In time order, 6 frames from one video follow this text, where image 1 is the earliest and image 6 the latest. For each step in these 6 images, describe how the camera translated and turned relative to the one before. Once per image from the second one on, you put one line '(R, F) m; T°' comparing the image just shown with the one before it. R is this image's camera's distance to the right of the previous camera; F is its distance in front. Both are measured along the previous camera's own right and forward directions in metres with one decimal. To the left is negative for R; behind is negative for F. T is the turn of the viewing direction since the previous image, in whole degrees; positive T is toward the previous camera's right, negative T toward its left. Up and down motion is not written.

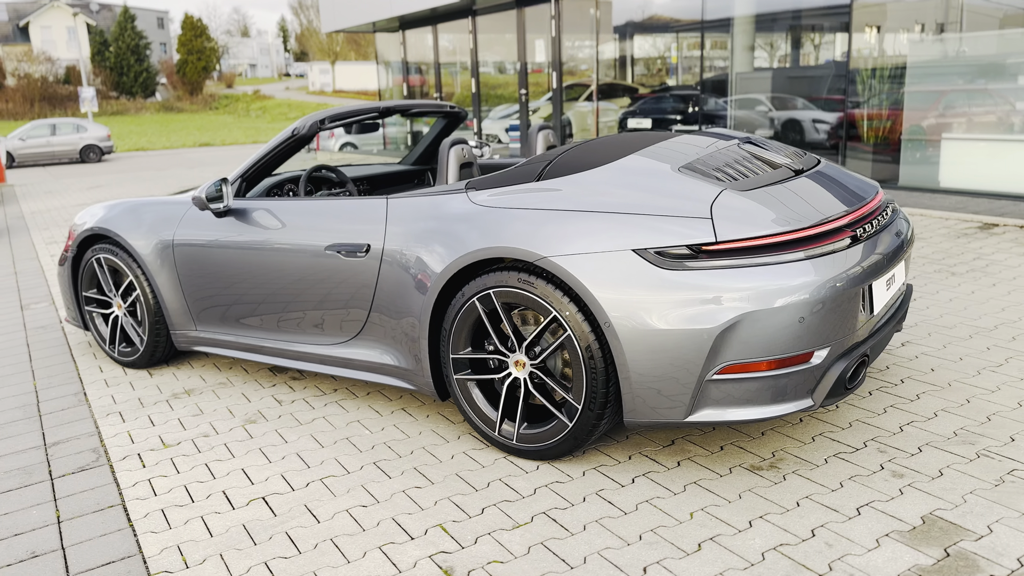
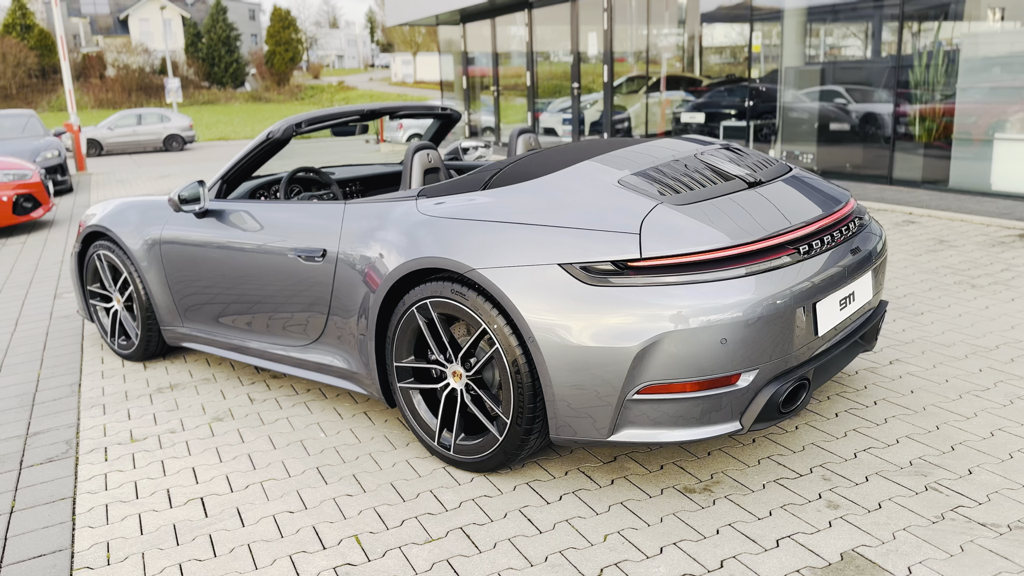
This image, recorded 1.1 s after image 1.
(+0.5, +0.1) m; -5°
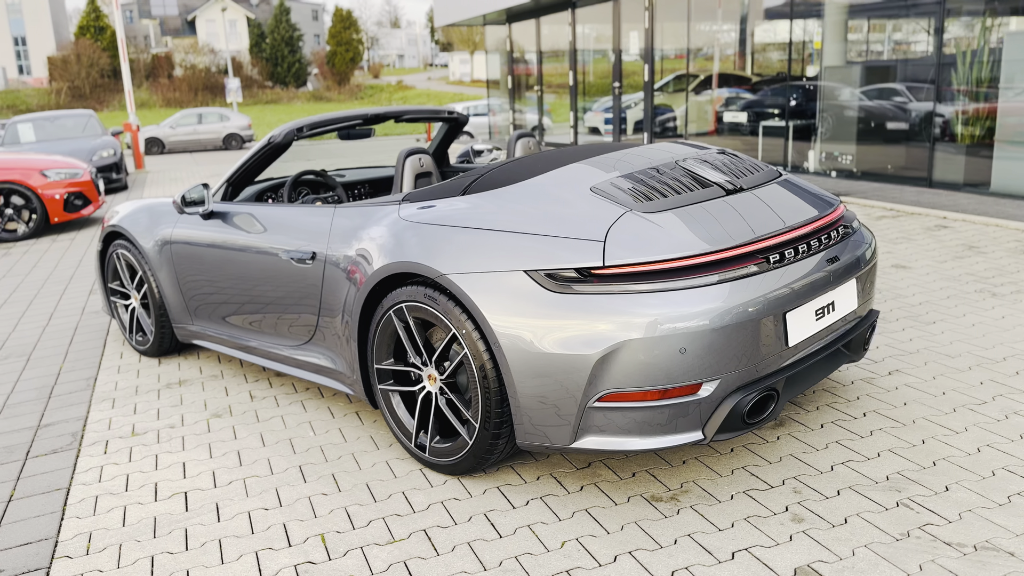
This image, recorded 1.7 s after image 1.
(+0.3, 0.0) m; -4°
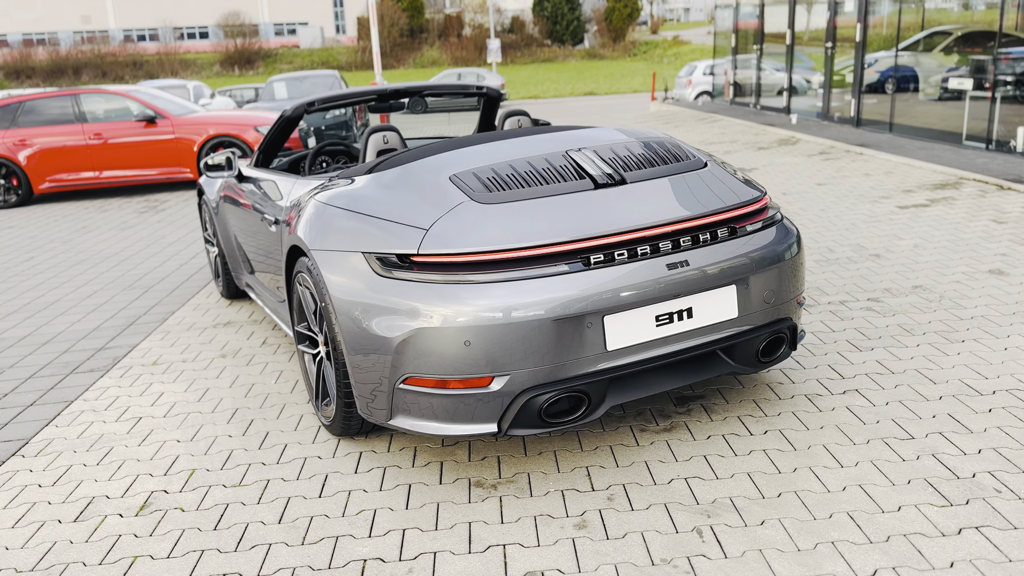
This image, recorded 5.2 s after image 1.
(+1.5, +0.2) m; -18°
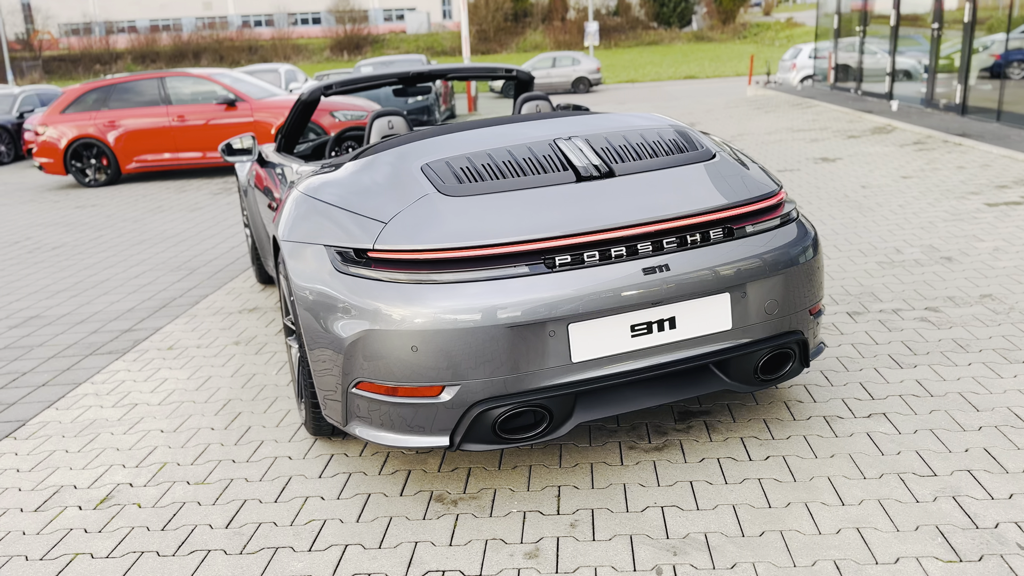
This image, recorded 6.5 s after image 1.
(+0.4, +0.3) m; -7°
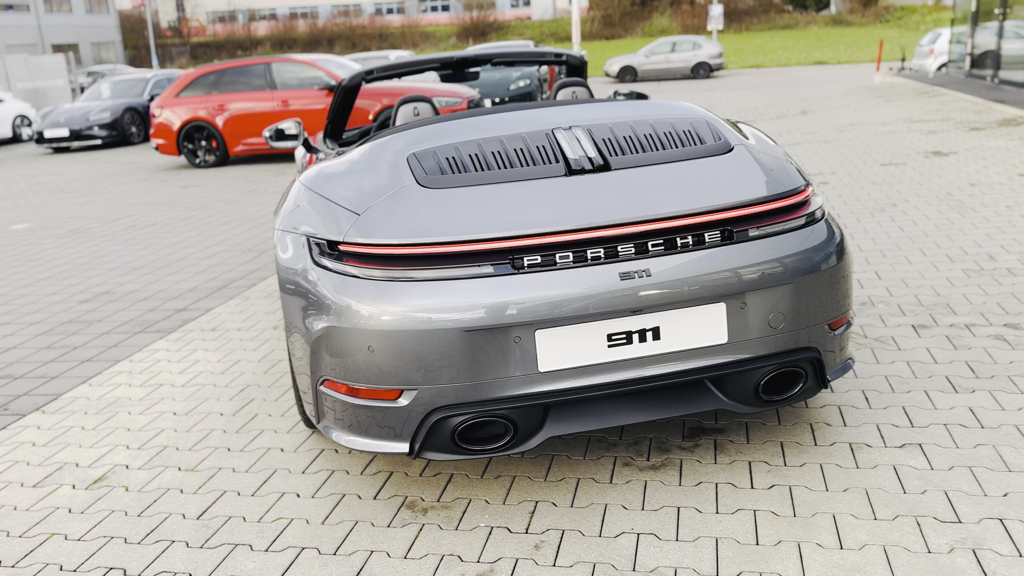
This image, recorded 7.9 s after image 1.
(+0.4, +0.2) m; -8°
